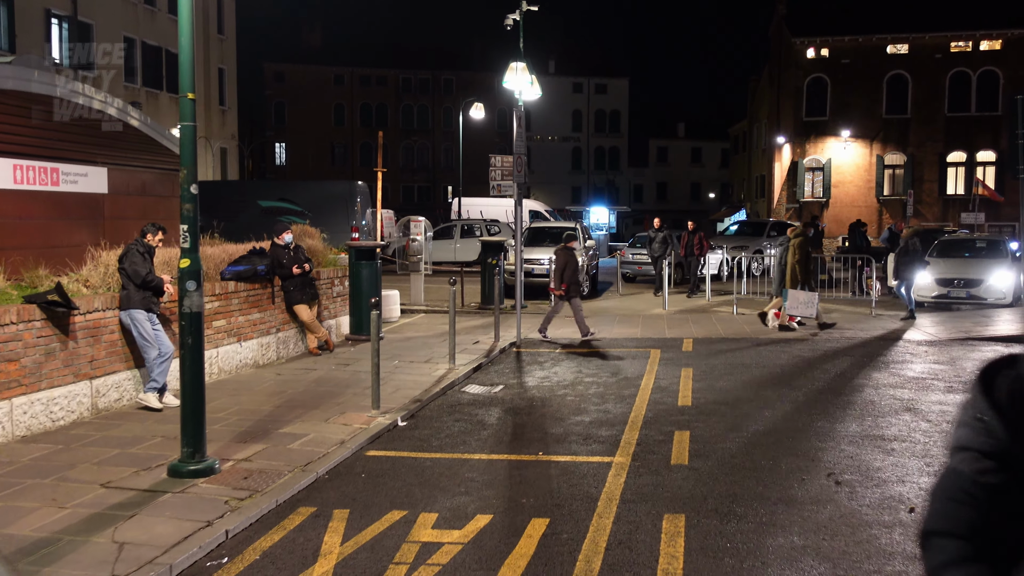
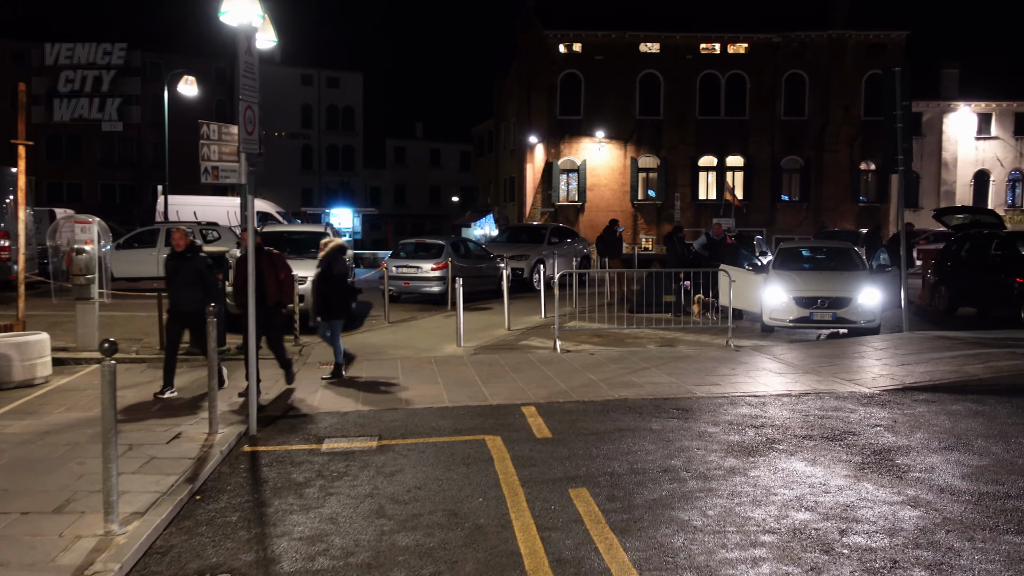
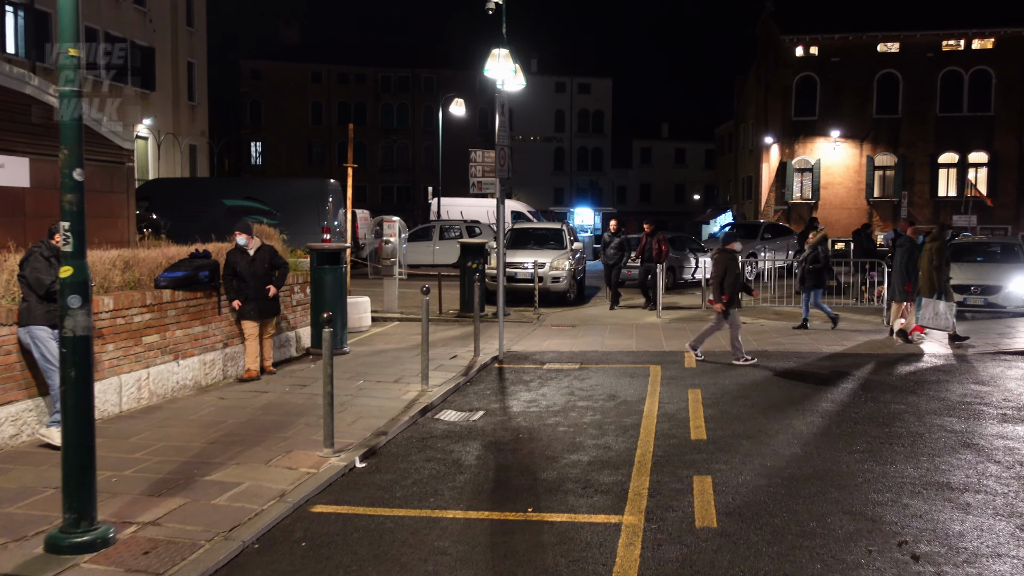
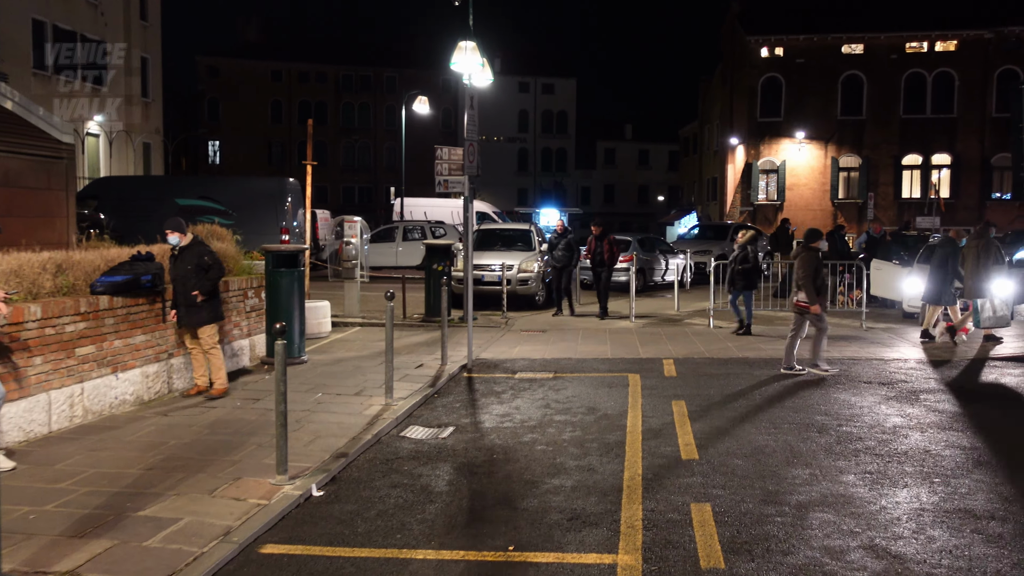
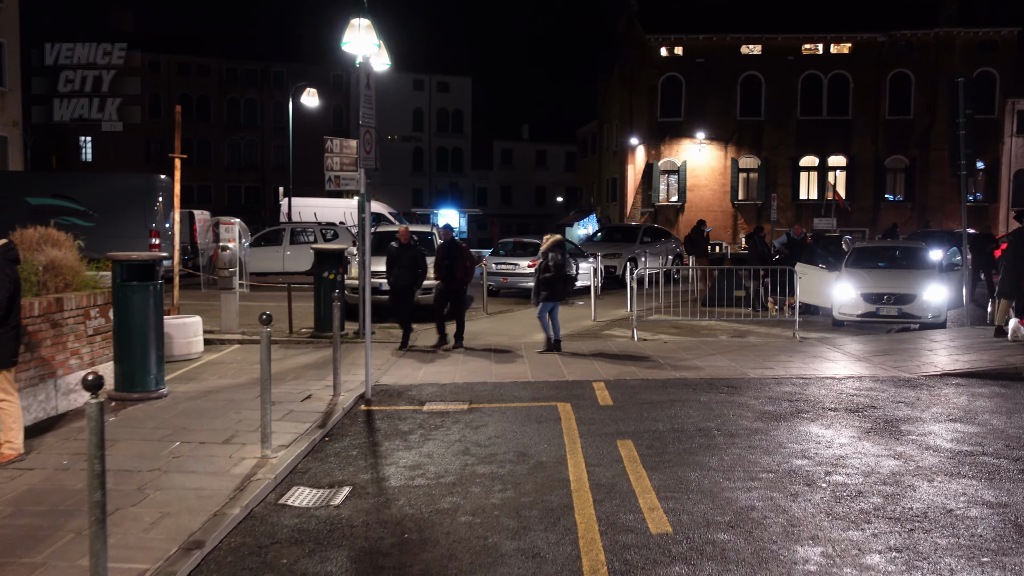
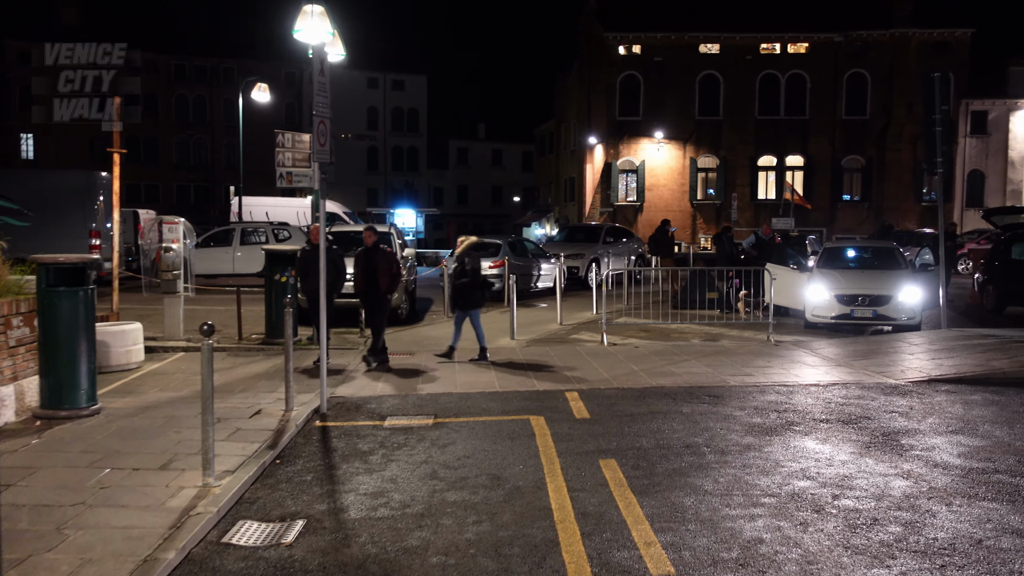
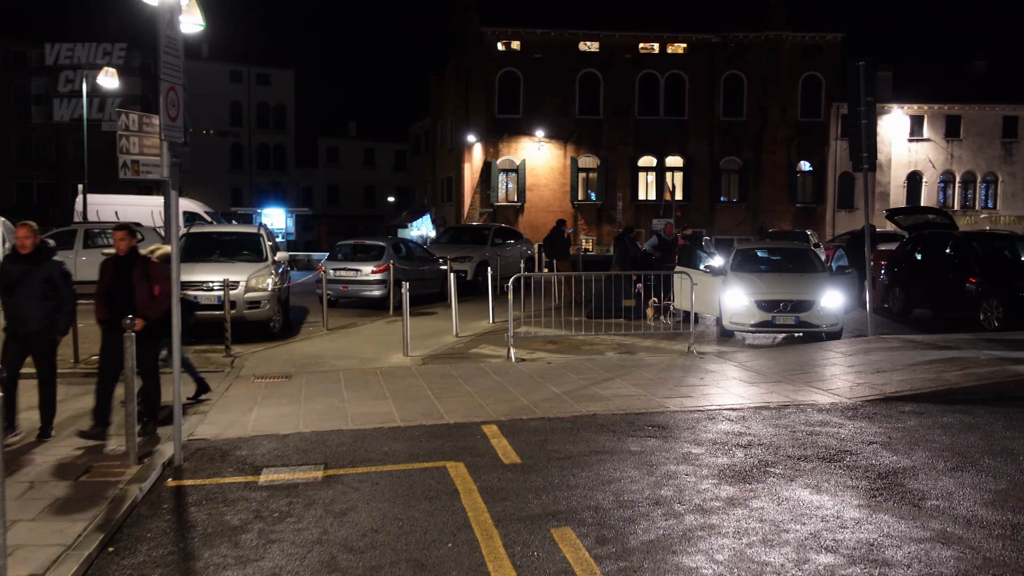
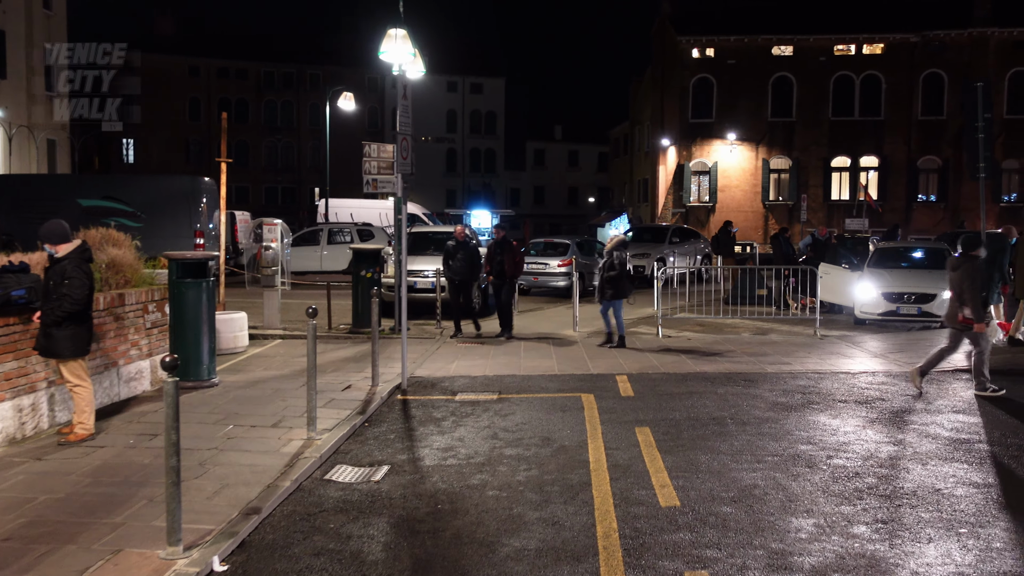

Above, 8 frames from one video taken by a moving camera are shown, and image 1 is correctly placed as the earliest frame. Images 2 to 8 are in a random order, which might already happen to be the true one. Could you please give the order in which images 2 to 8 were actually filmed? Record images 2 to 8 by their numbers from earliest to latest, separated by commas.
3, 4, 8, 5, 6, 2, 7
